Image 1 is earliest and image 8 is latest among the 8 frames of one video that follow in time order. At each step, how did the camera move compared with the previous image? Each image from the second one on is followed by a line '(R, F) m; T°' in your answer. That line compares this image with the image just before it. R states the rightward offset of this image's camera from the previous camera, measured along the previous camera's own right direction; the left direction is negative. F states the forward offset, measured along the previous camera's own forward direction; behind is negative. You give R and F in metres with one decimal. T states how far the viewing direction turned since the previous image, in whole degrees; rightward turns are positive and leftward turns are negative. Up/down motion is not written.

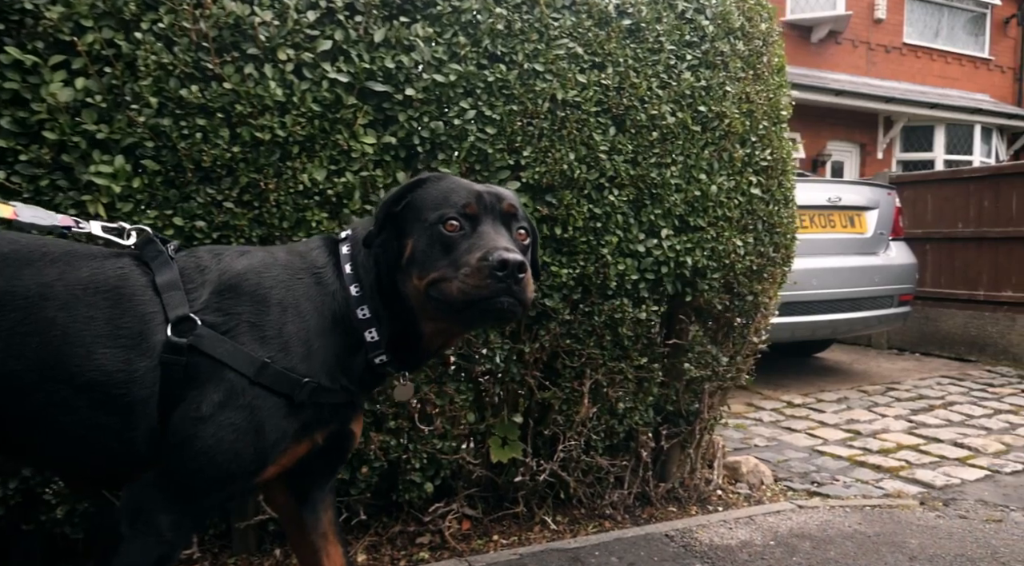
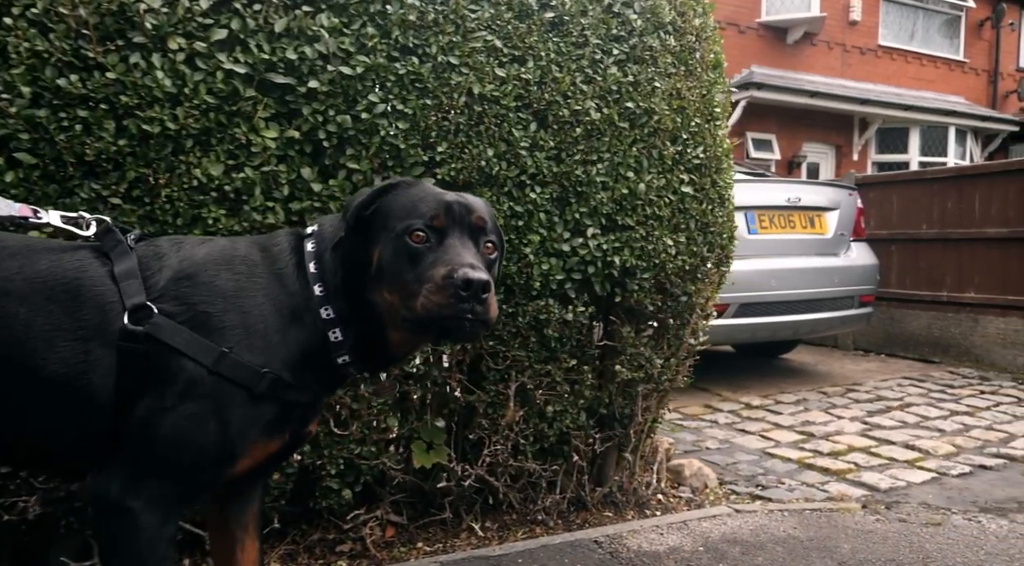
(+0.2, +0.1) m; +1°
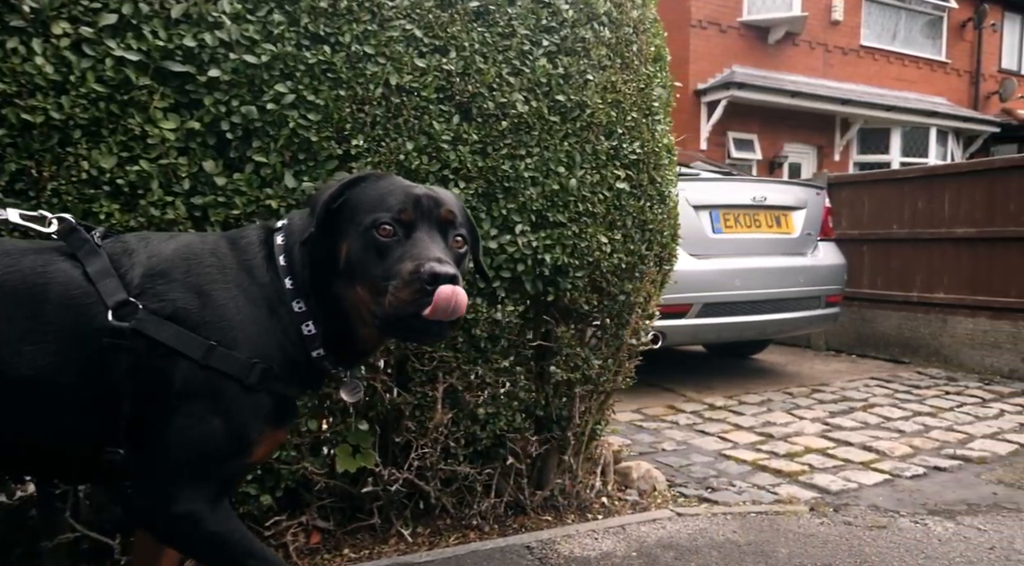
(+0.2, +0.1) m; +1°
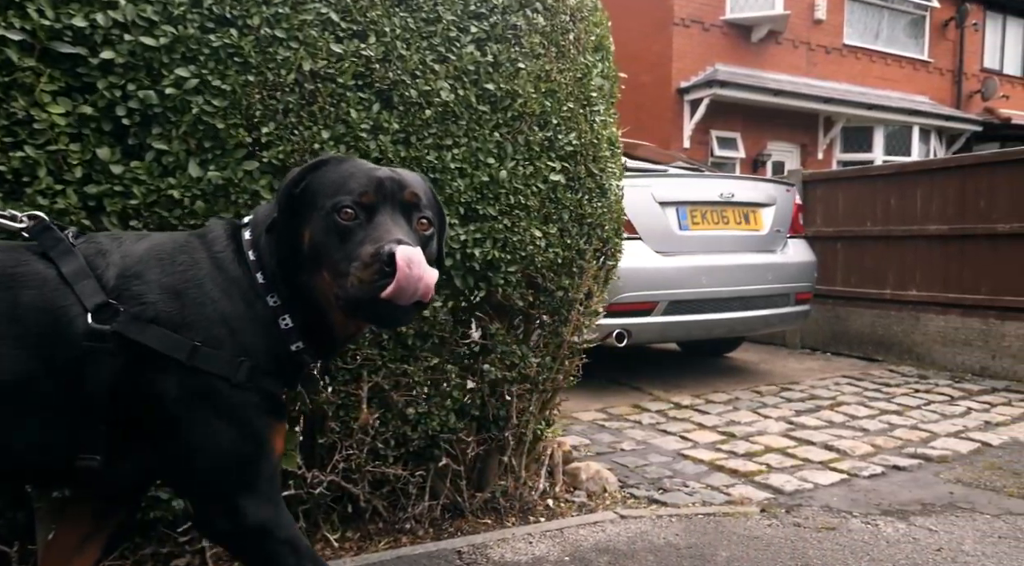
(+0.2, +0.1) m; +1°
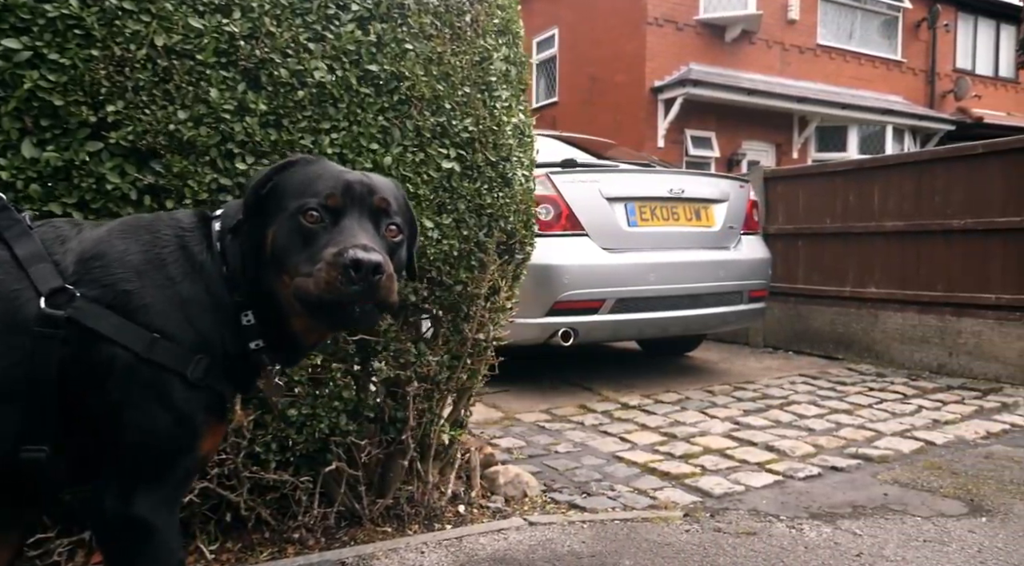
(+0.3, +0.2) m; +1°
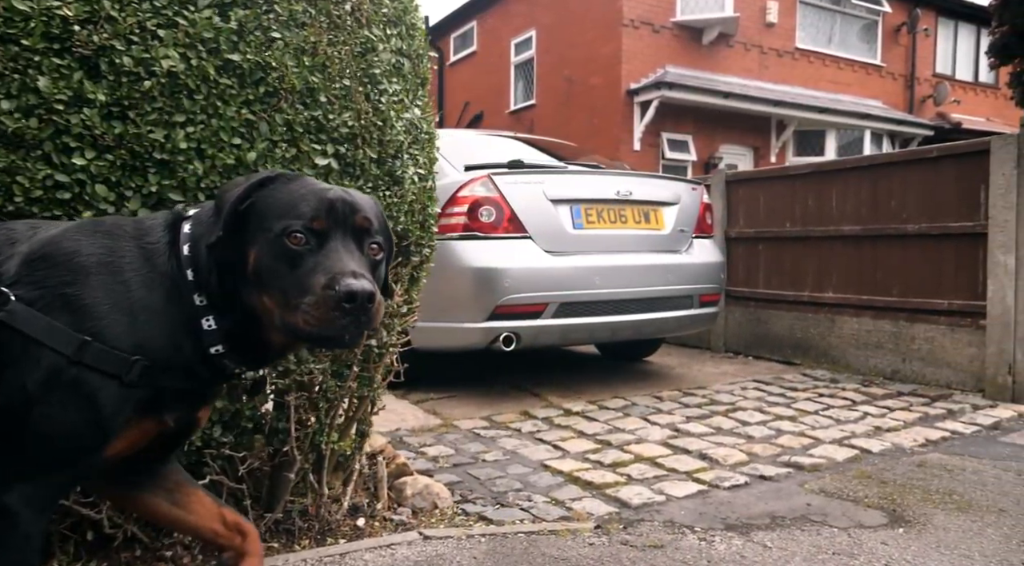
(+0.4, +0.1) m; +1°
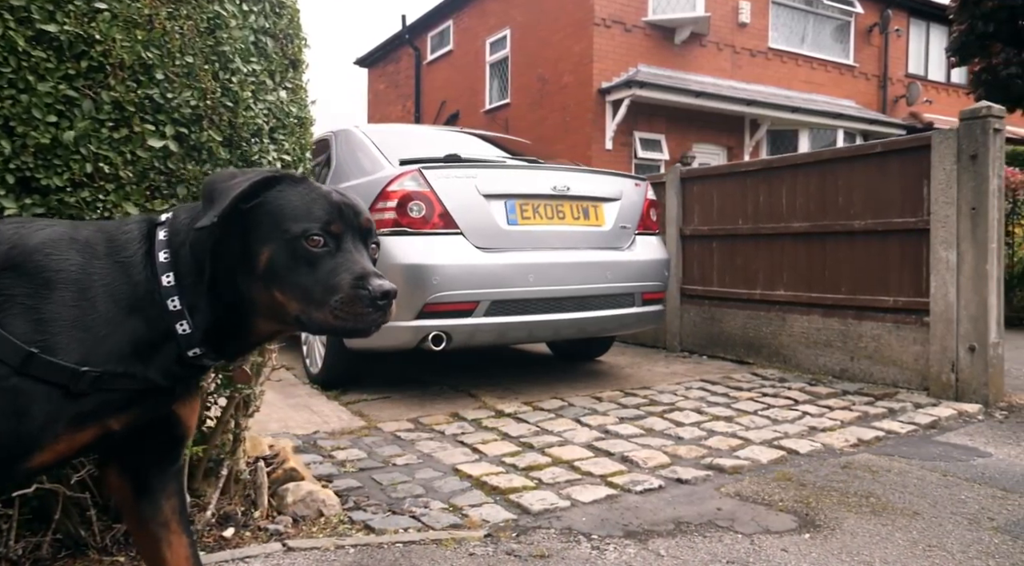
(+0.4, +0.2) m; +1°
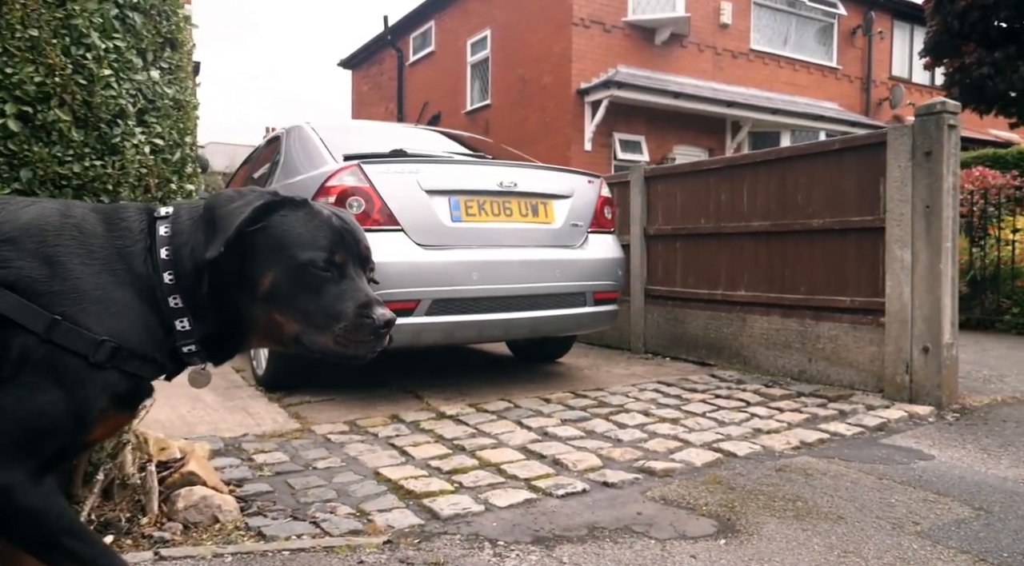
(+0.3, +0.2) m; +1°
